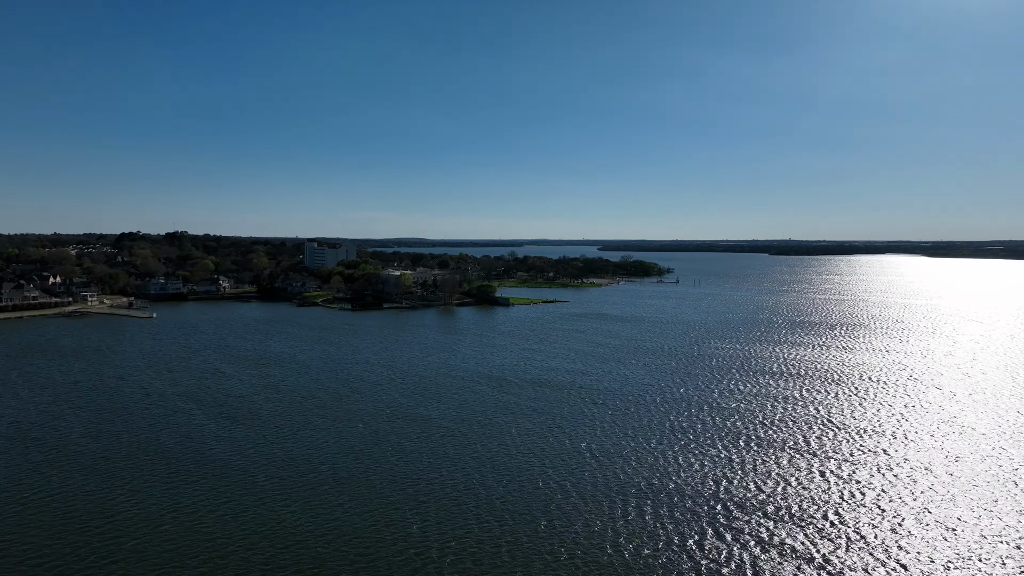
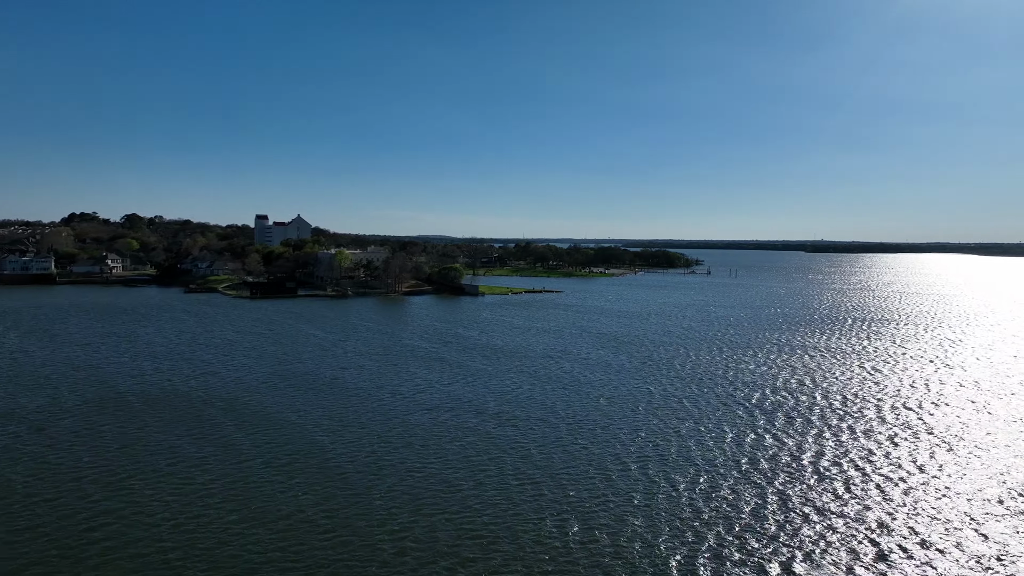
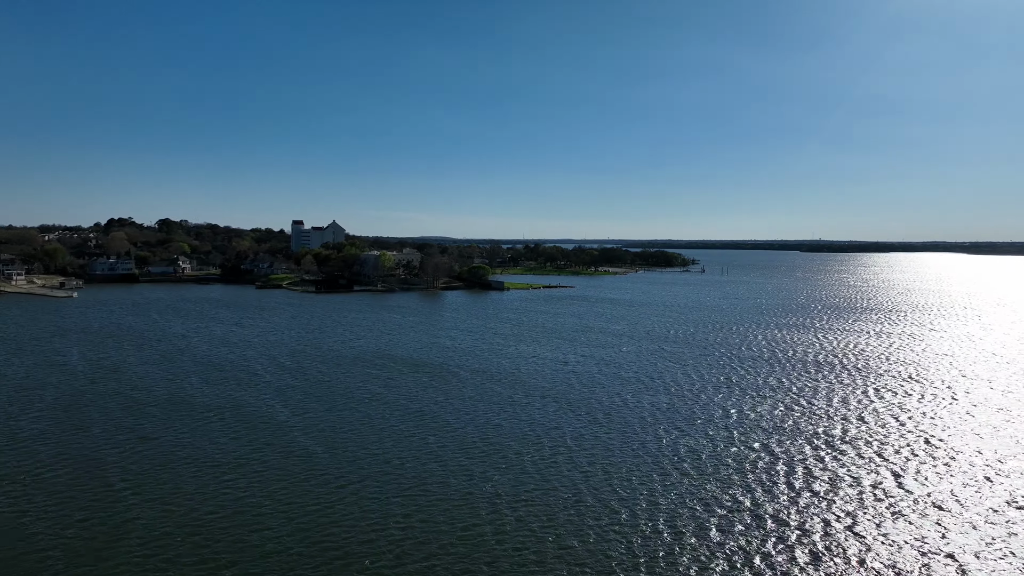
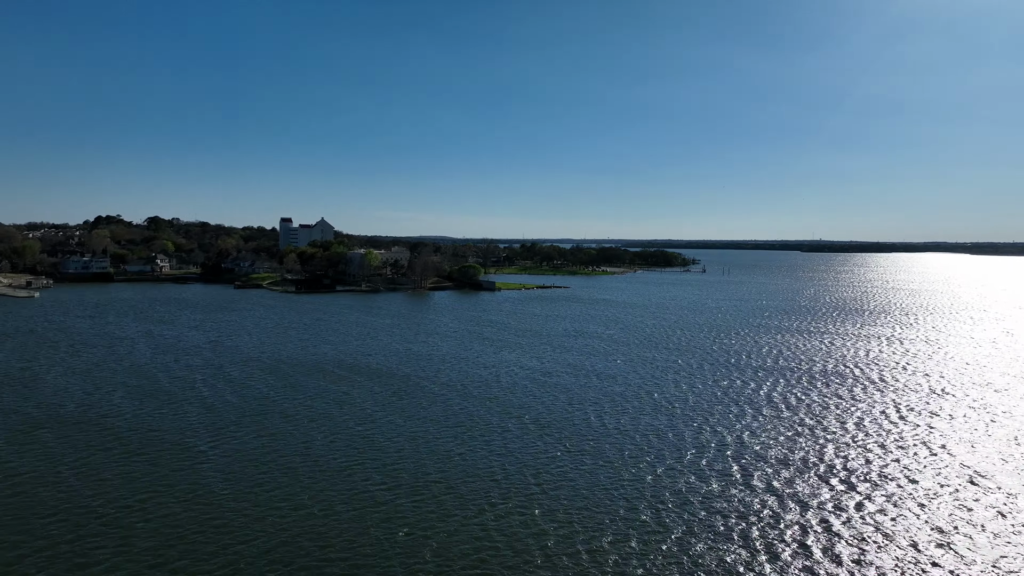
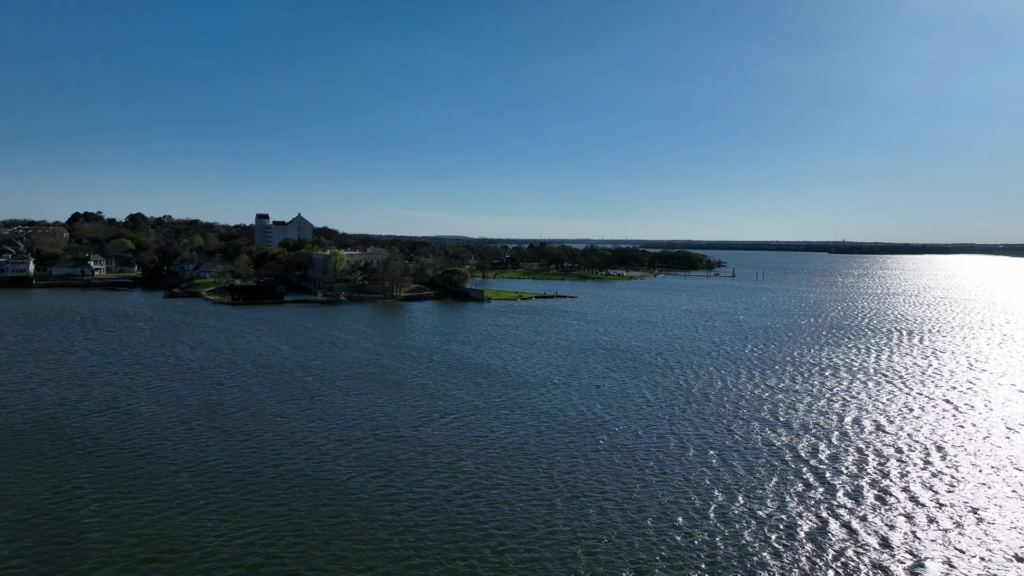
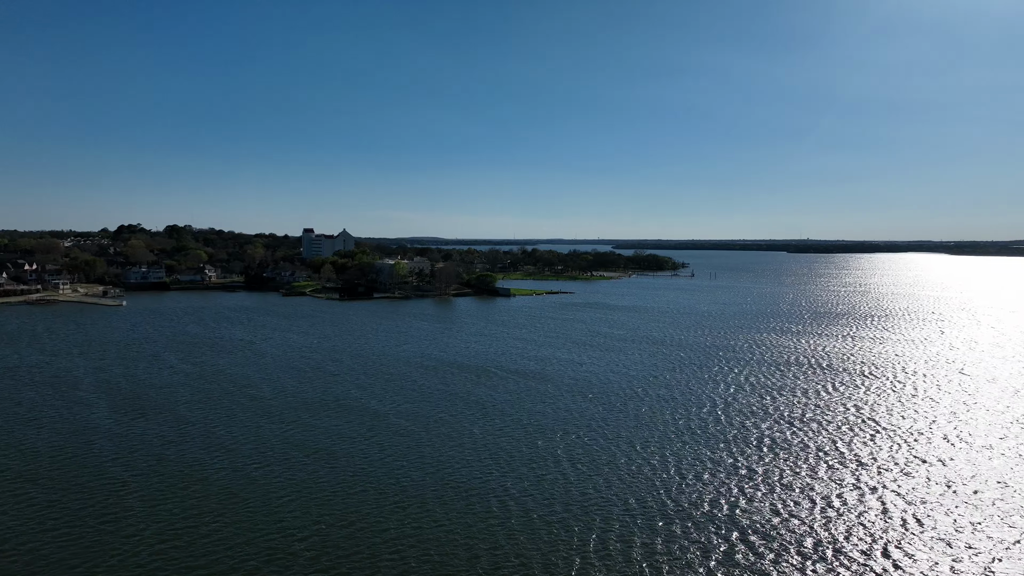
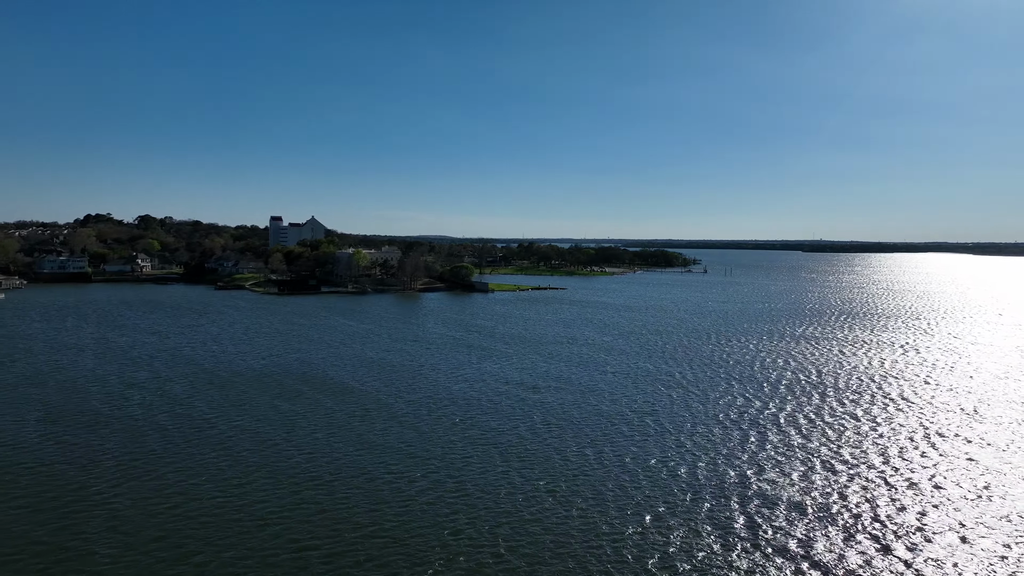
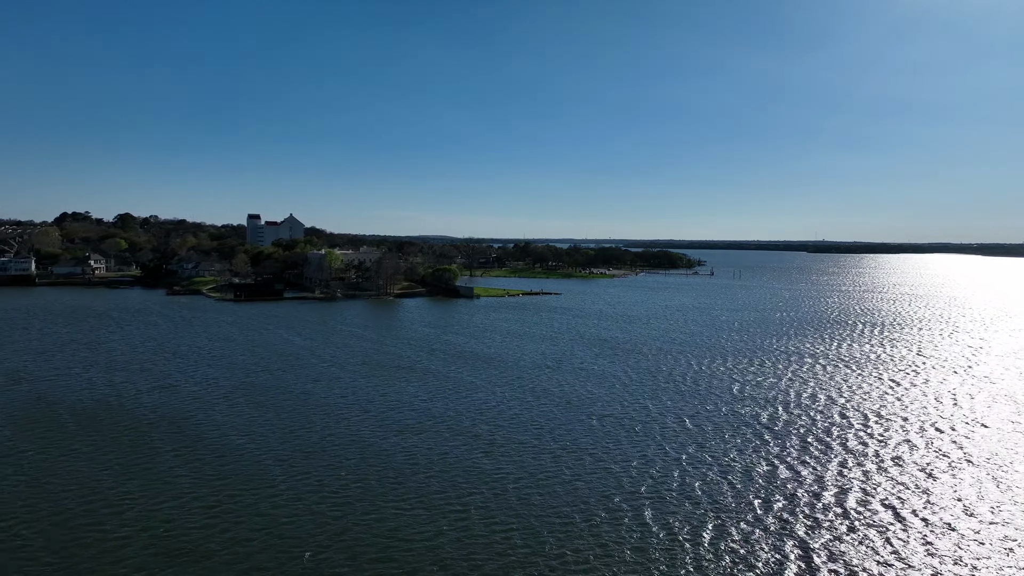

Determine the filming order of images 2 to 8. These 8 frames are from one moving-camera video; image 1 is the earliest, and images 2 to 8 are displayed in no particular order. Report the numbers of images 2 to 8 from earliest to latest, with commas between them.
6, 3, 4, 7, 2, 8, 5
